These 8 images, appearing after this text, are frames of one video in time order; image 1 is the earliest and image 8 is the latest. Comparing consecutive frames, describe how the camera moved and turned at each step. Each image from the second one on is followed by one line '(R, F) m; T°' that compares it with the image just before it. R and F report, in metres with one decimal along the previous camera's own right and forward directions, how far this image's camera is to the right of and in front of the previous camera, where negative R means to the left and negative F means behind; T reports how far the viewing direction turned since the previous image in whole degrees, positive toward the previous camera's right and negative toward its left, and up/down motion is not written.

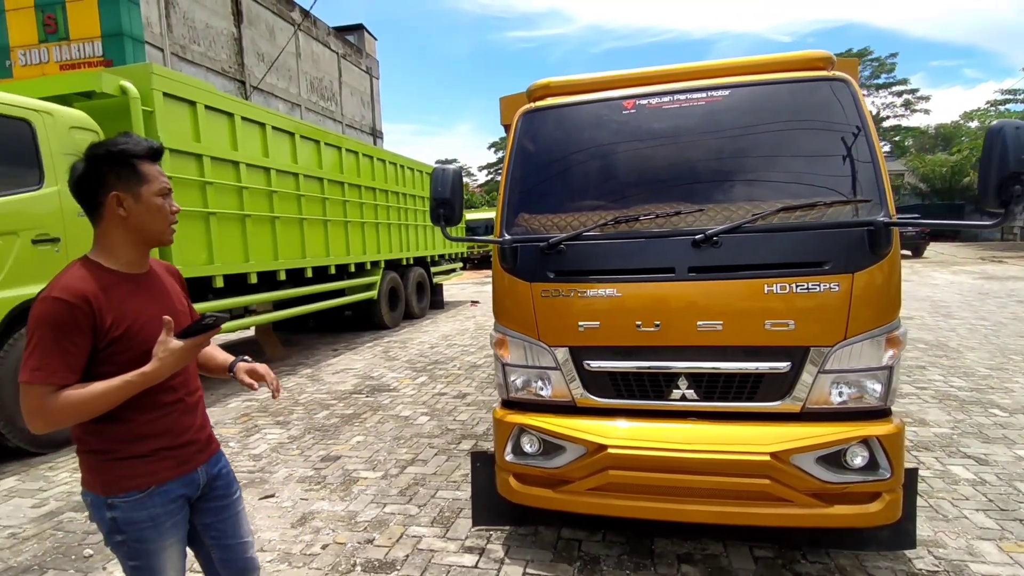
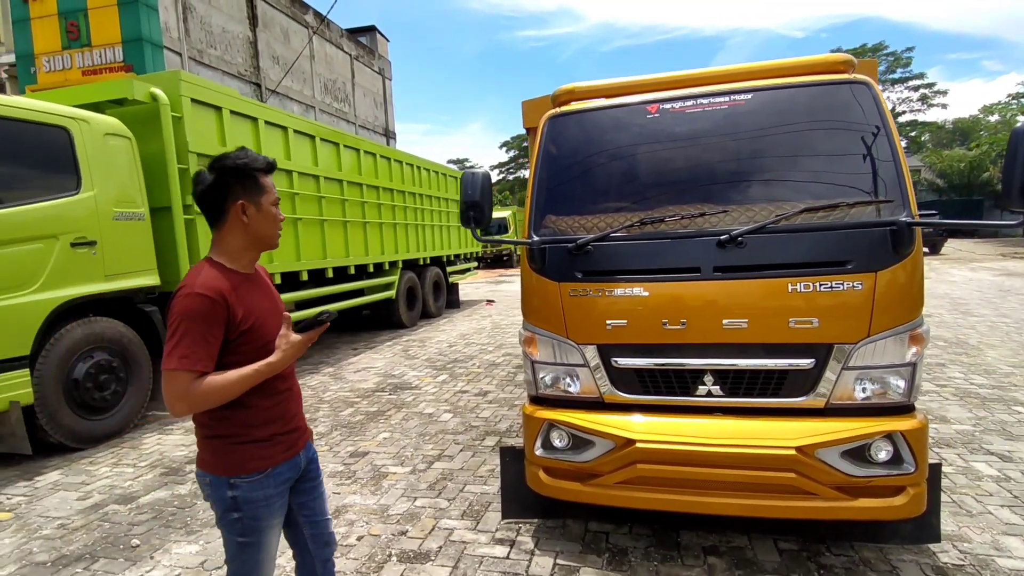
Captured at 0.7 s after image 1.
(-0.1, -0.1) m; -1°
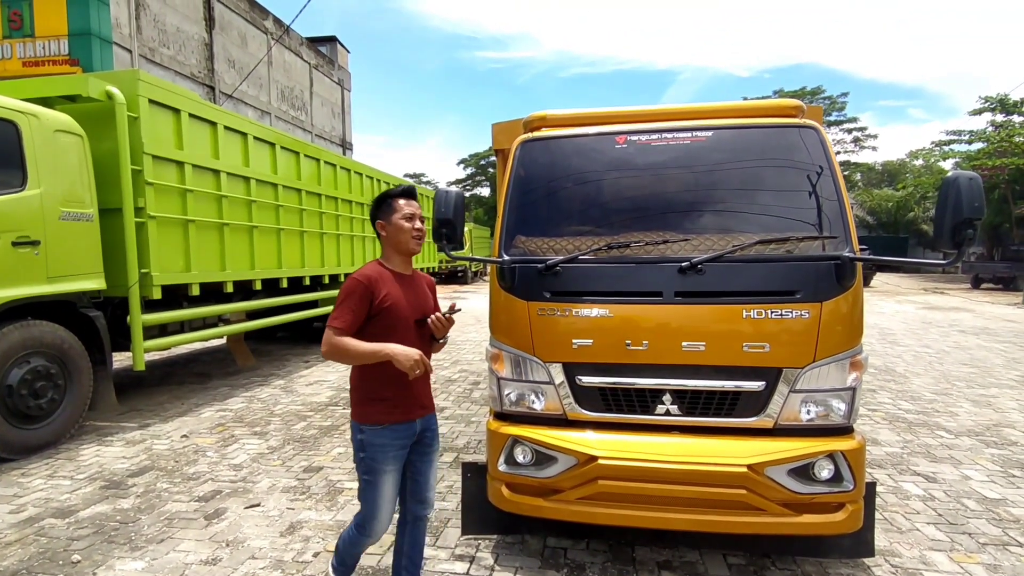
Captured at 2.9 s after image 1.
(-0.1, -0.1) m; +5°
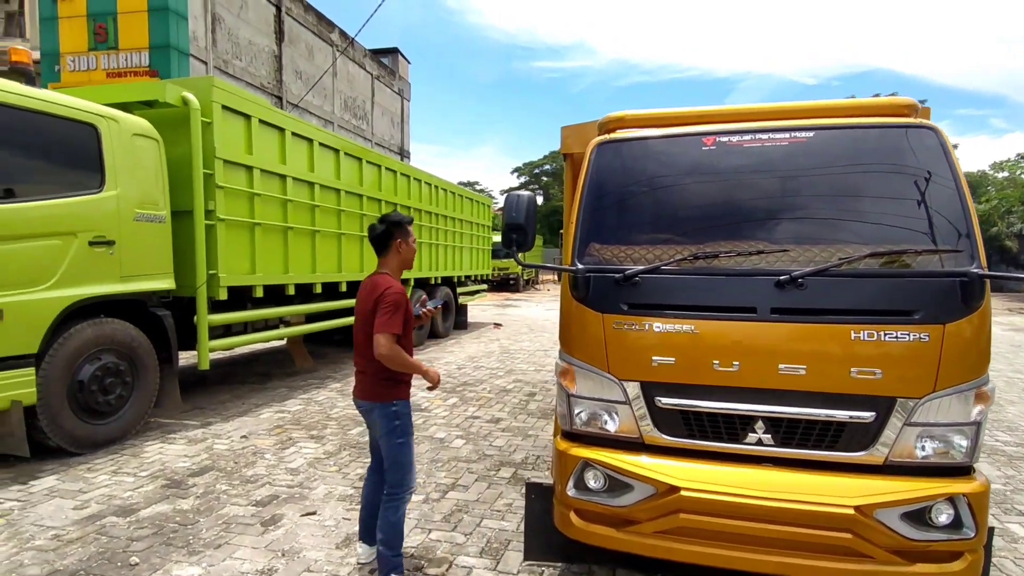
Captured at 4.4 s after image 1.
(-0.1, +0.2) m; -5°
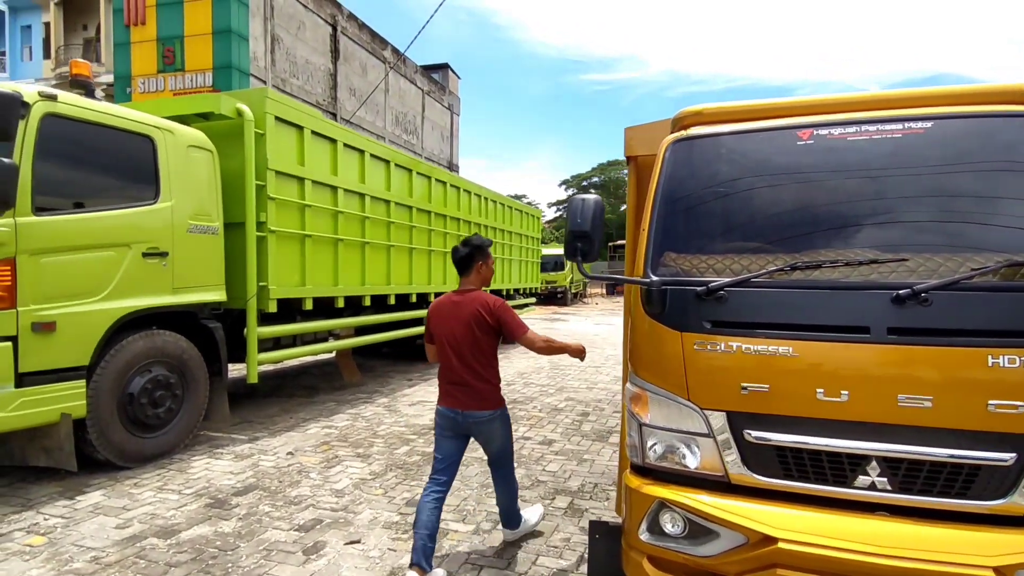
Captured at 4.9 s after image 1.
(-0.1, +0.3) m; -5°
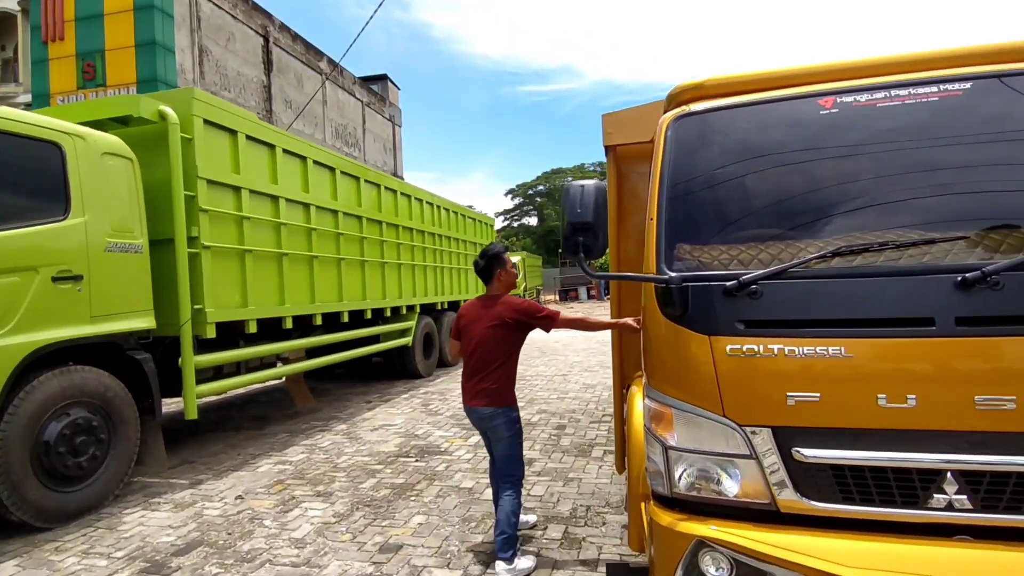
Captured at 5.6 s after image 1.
(-0.1, +0.4) m; +5°
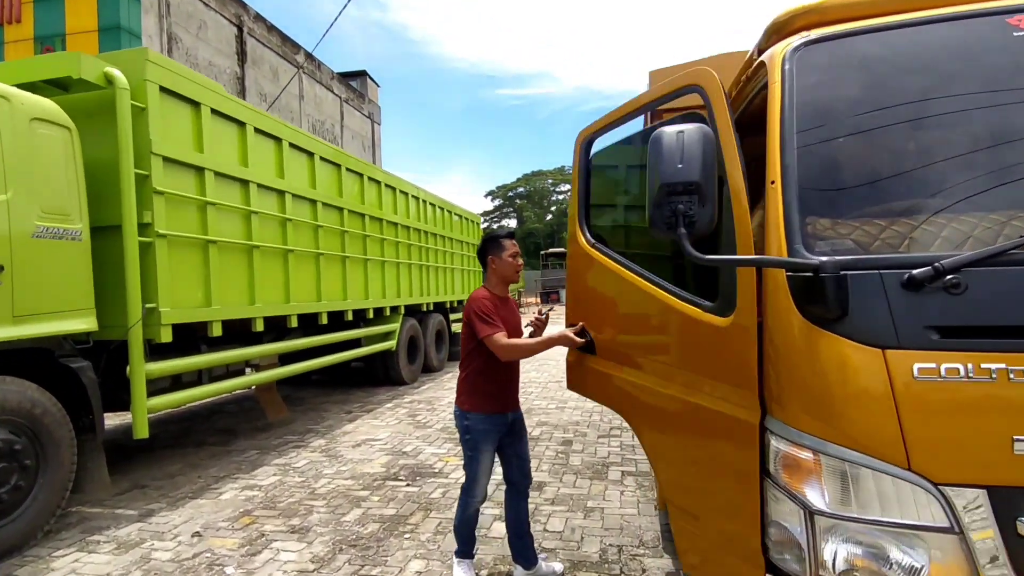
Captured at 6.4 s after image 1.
(-0.2, +0.6) m; +2°
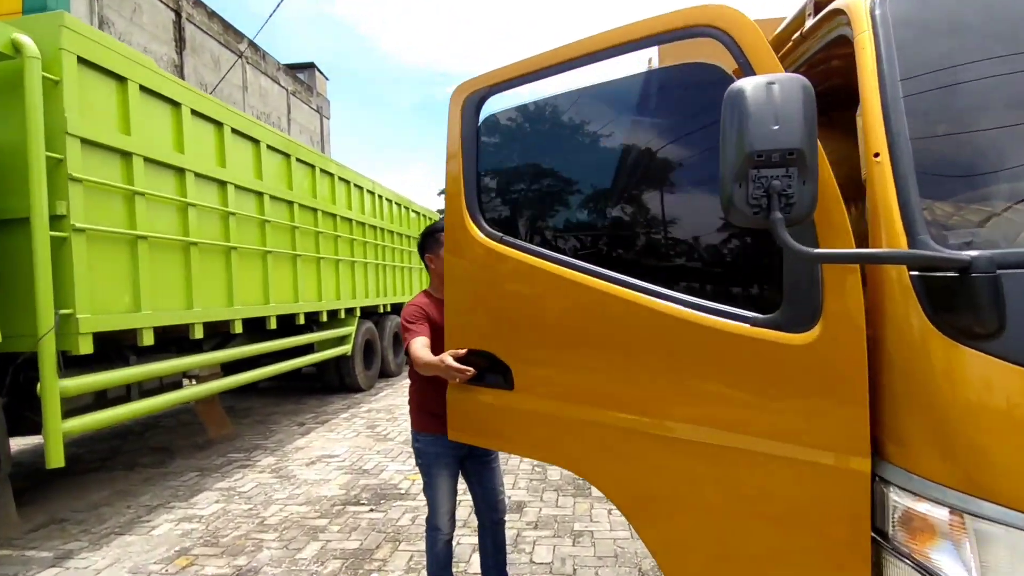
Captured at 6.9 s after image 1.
(-0.1, +0.4) m; +5°
